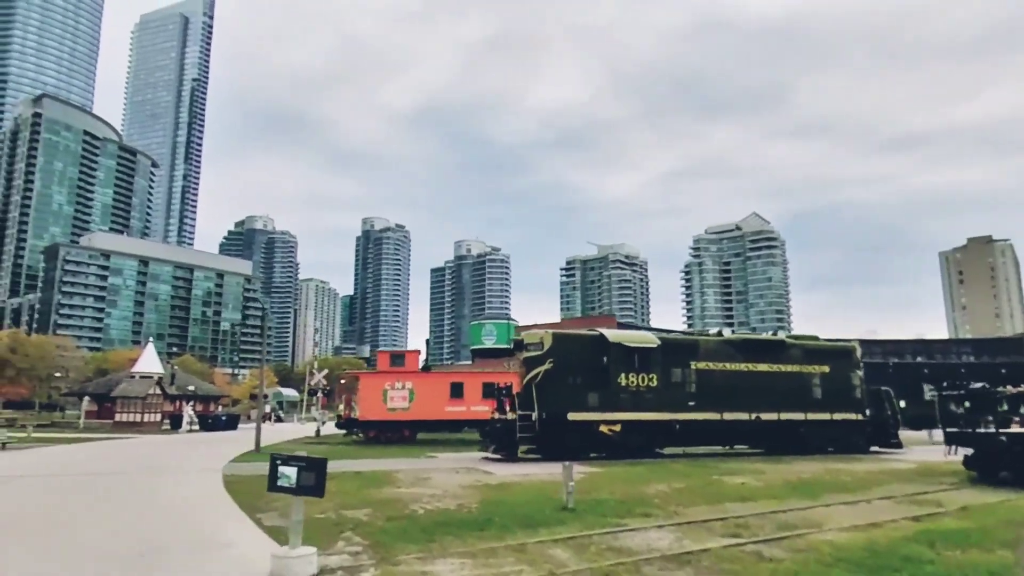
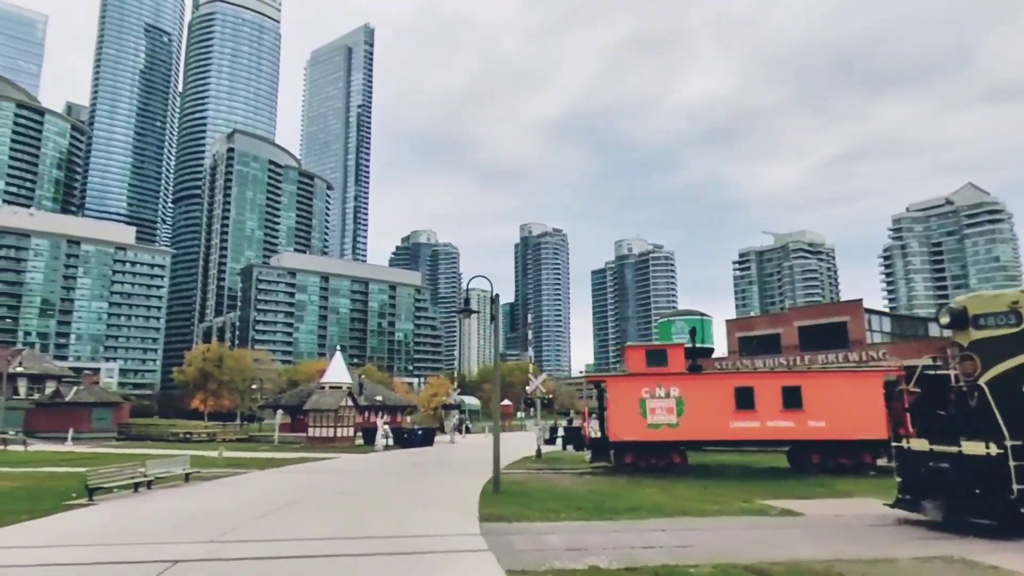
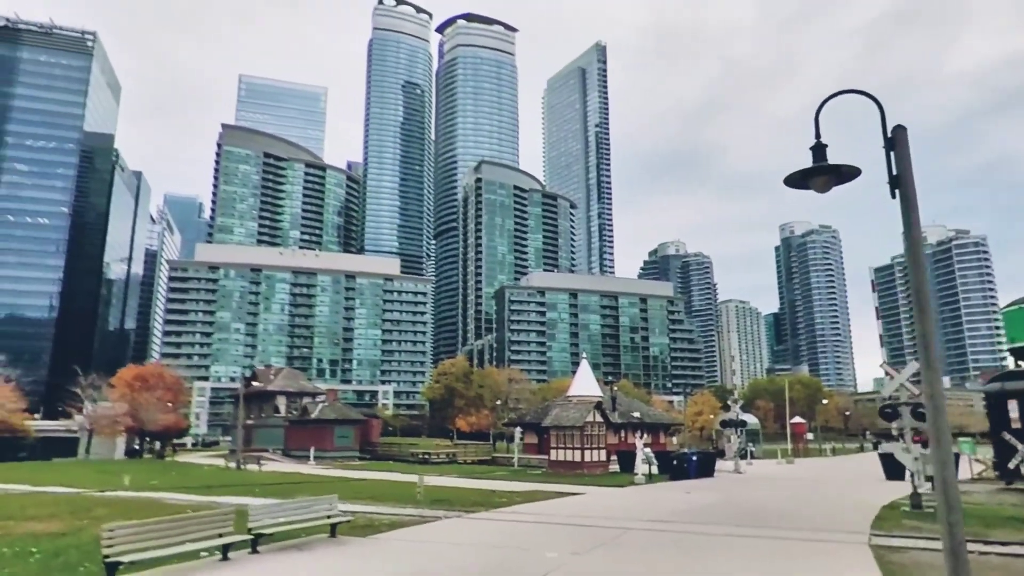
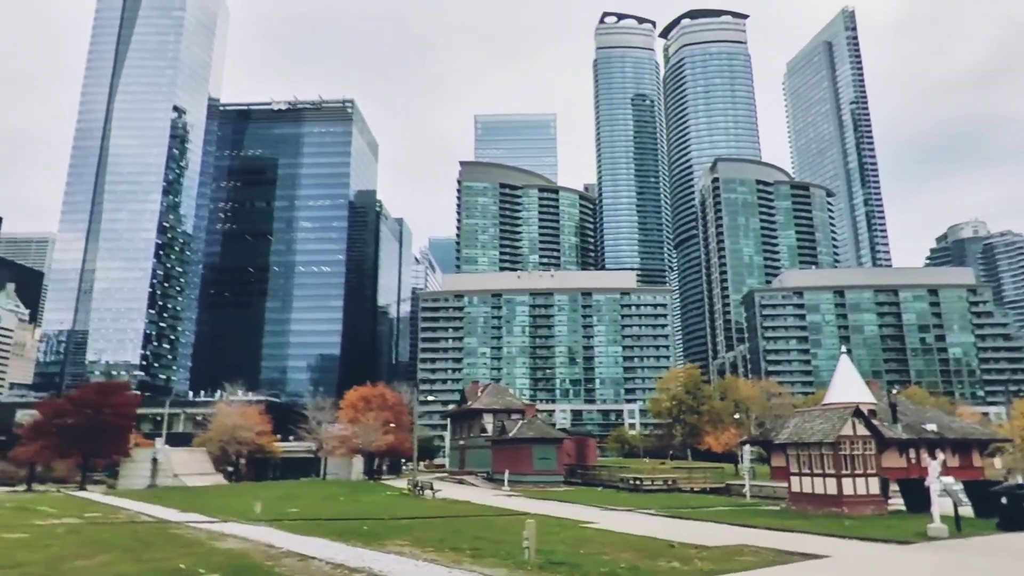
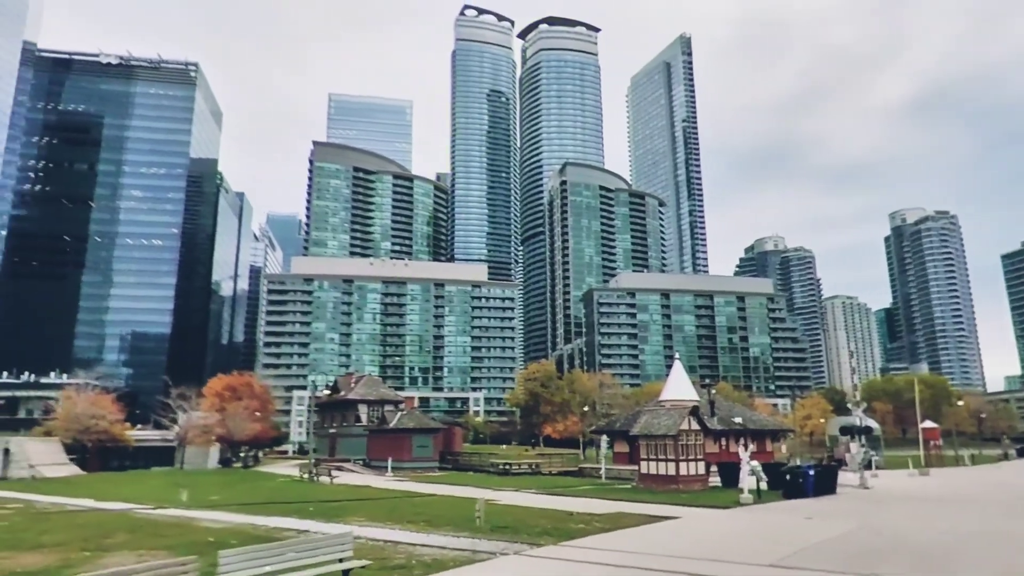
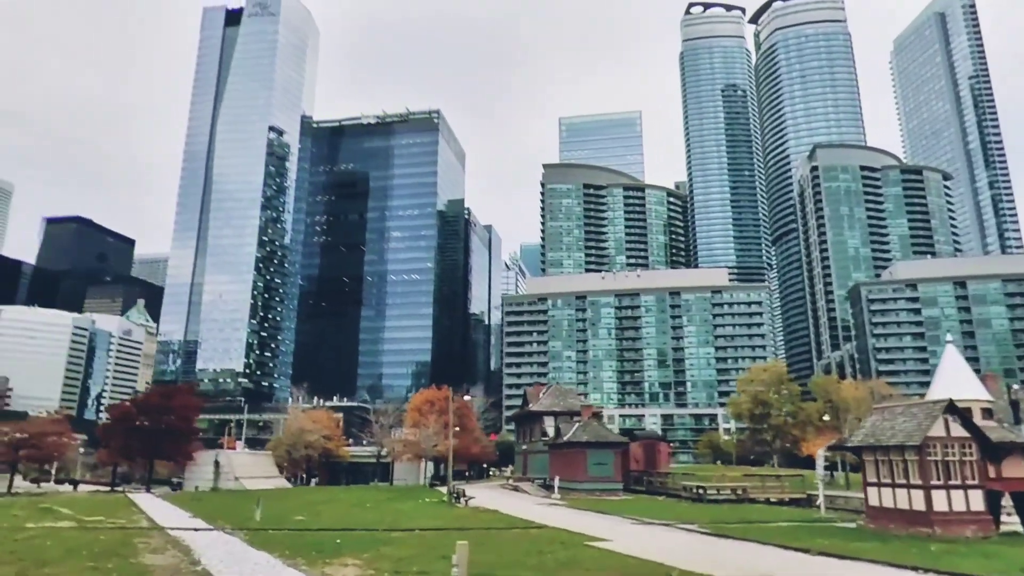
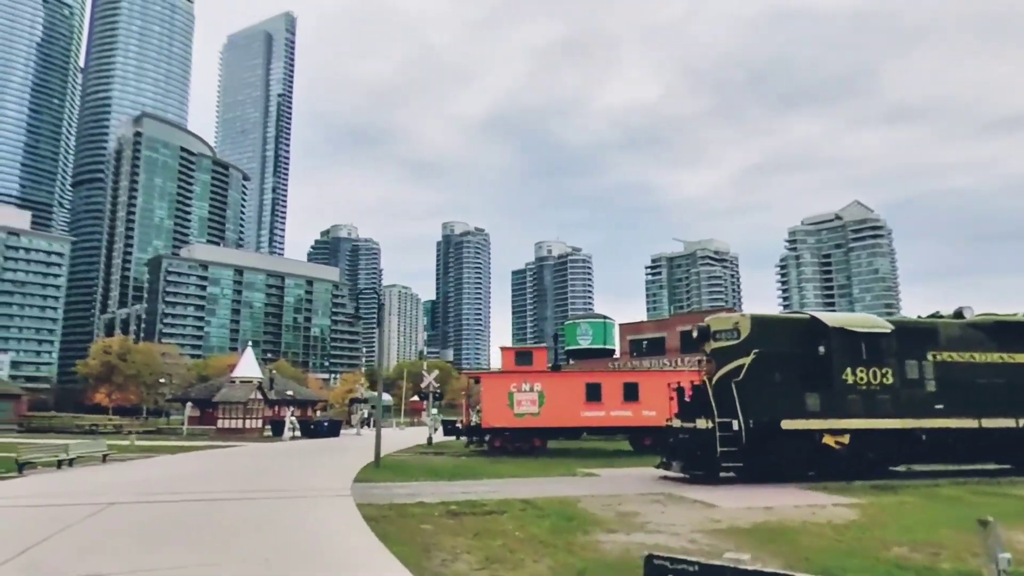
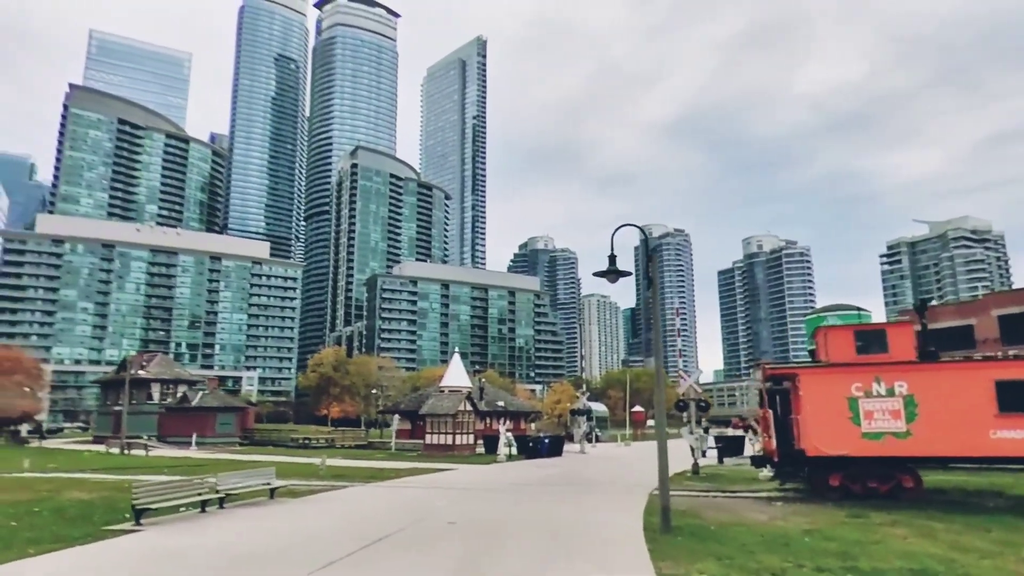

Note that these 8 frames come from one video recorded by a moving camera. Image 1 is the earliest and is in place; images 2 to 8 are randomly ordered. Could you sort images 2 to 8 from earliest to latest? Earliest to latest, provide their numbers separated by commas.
7, 2, 8, 3, 5, 4, 6
